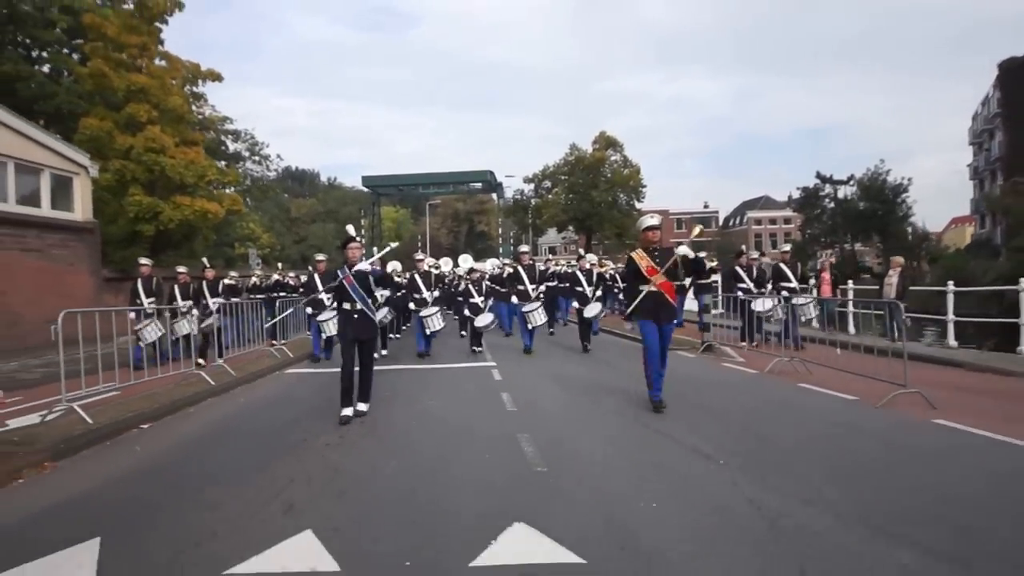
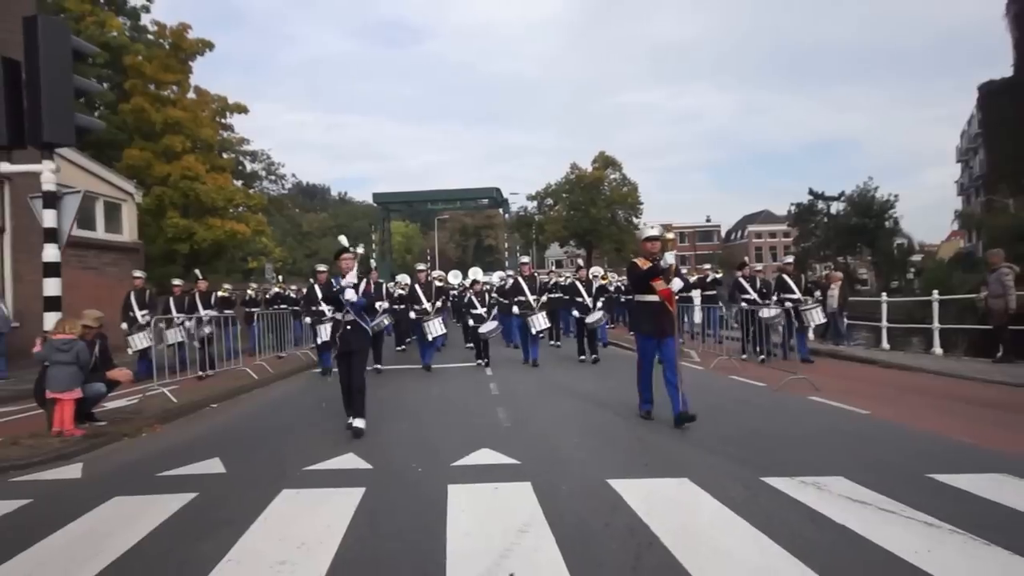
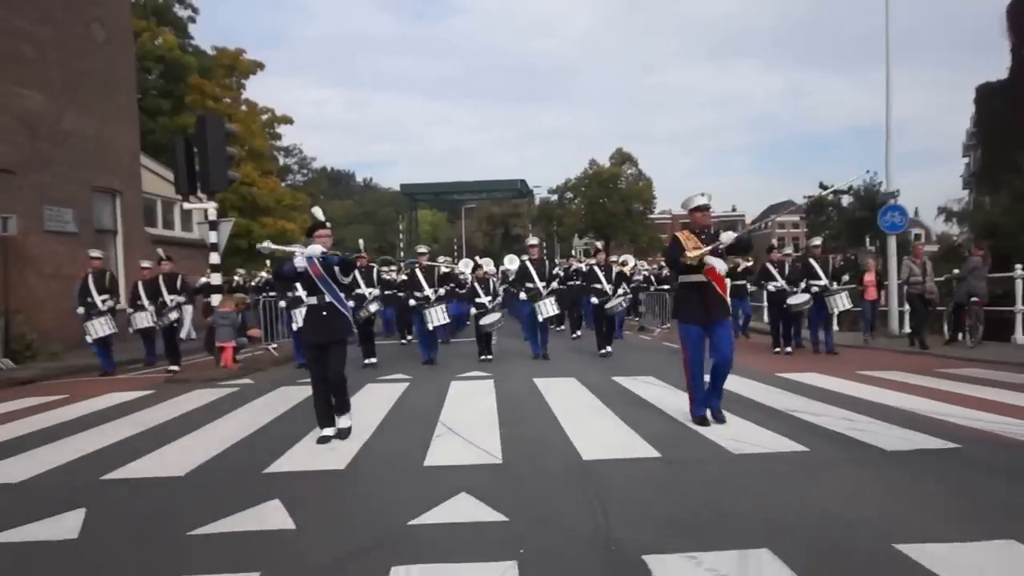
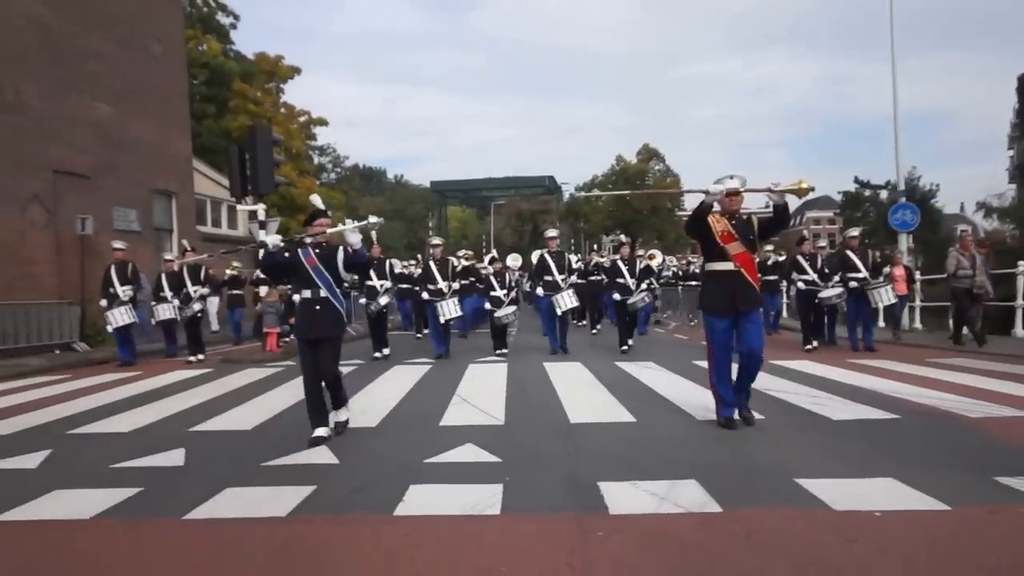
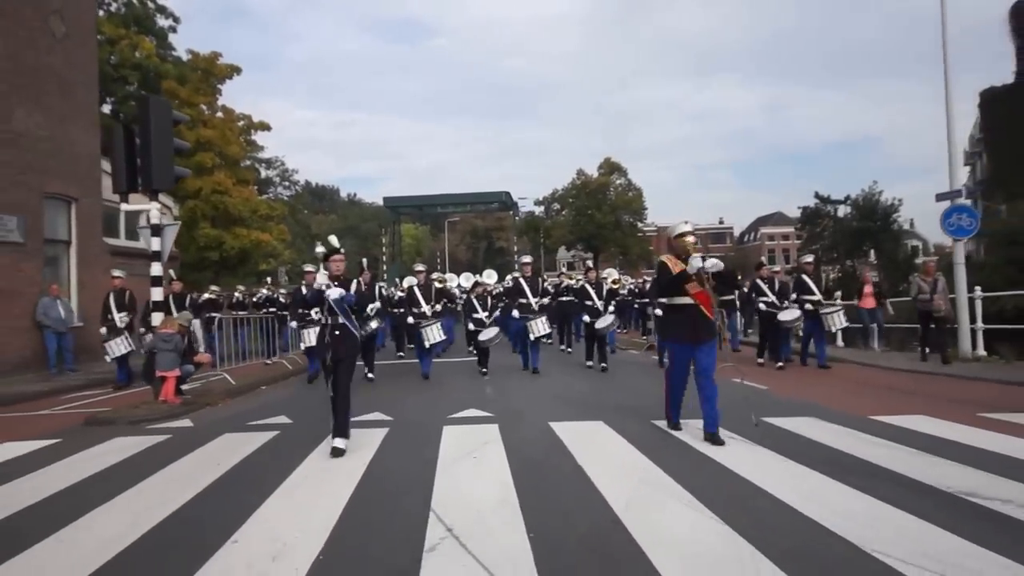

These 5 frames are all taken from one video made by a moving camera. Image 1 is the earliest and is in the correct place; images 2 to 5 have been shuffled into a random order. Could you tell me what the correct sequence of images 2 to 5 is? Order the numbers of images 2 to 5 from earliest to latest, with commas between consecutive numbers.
2, 5, 3, 4
